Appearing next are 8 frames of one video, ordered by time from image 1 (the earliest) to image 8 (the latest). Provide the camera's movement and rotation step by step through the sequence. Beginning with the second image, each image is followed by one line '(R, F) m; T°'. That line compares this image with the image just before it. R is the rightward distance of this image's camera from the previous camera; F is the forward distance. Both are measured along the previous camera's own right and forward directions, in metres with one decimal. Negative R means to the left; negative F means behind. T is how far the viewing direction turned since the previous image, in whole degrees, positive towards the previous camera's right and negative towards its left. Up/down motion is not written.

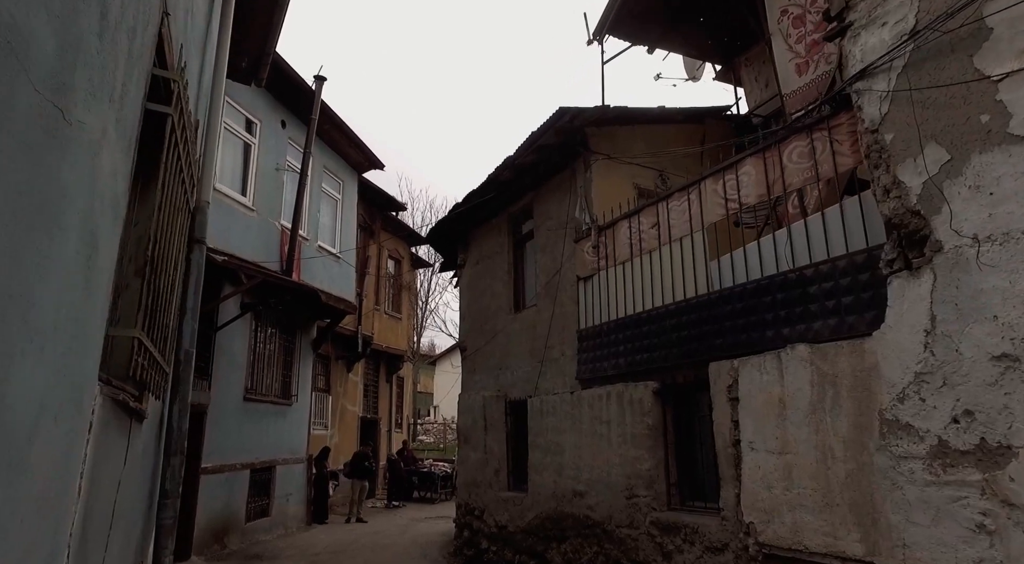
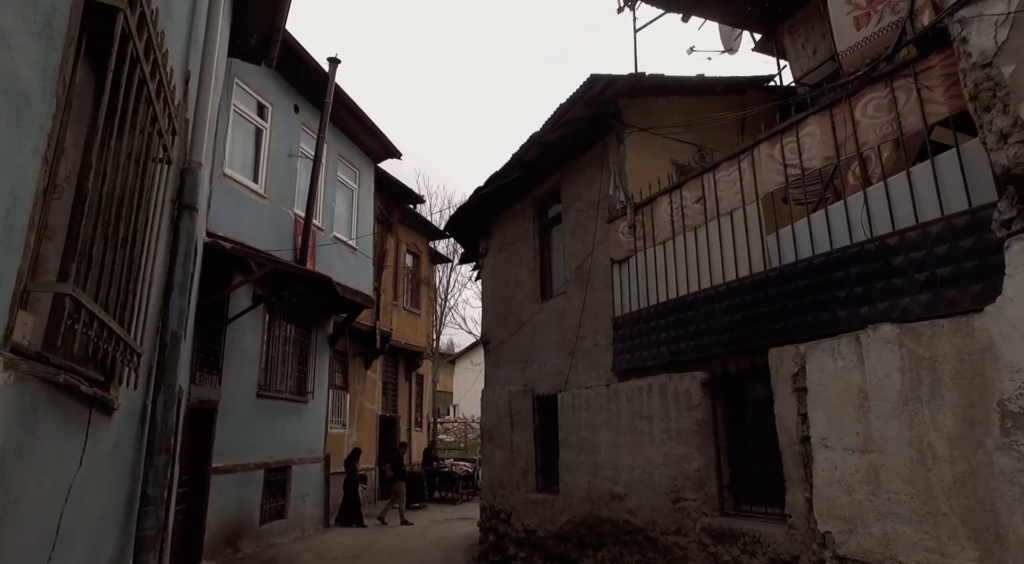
(-0.1, +0.6) m; -2°
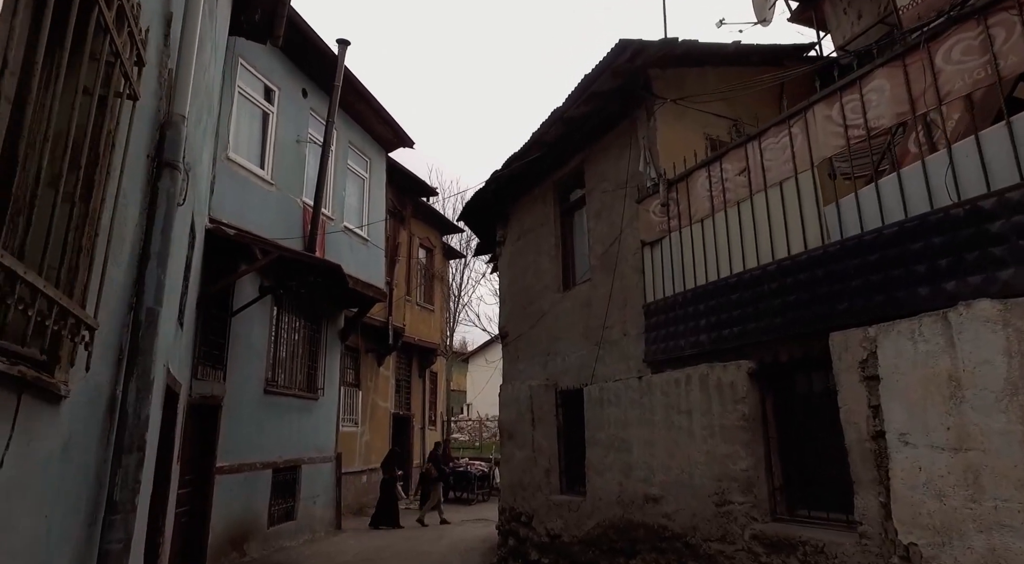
(-0.1, +0.5) m; -1°
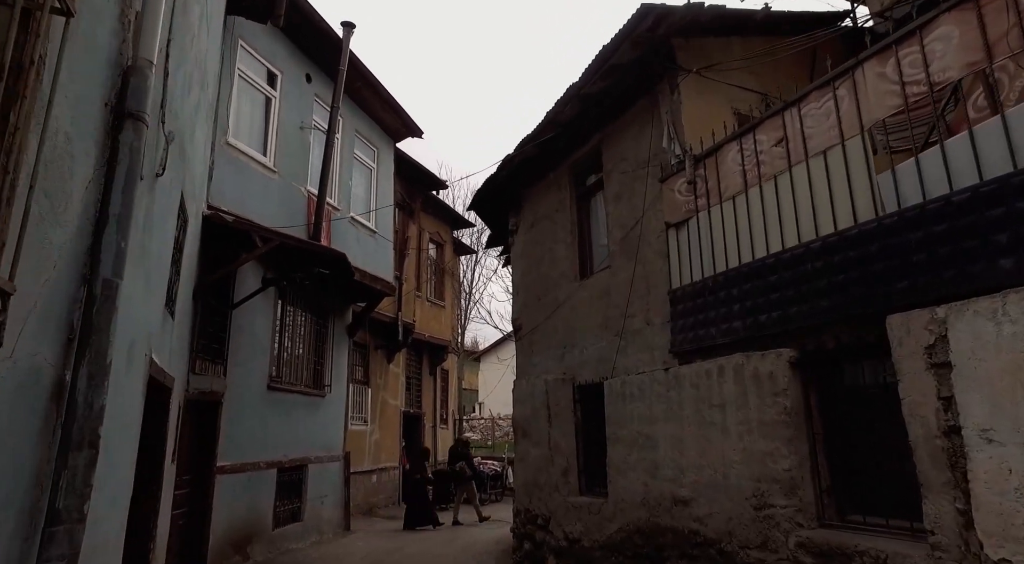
(0.0, +0.5) m; -1°
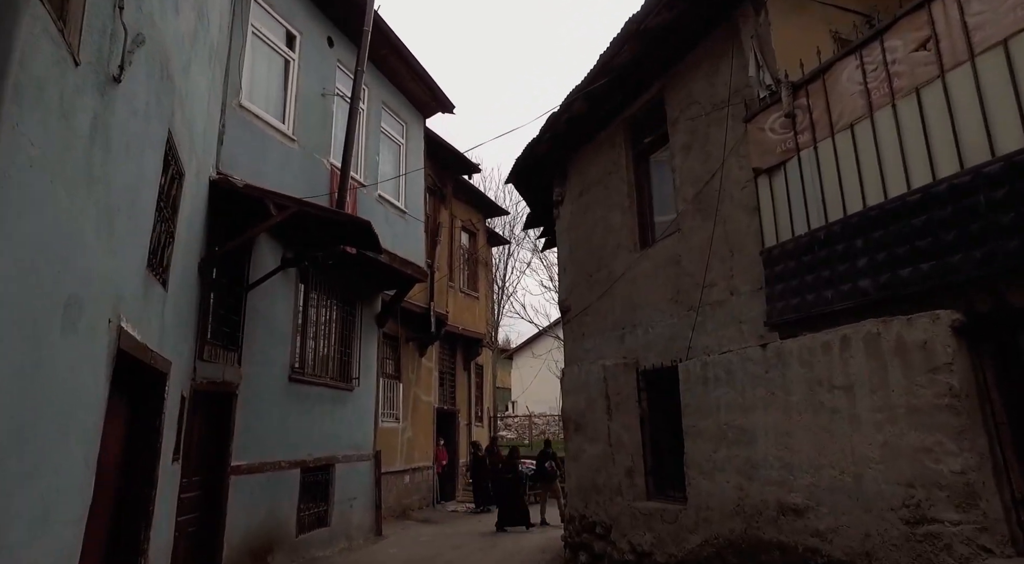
(-0.2, +1.0) m; -3°
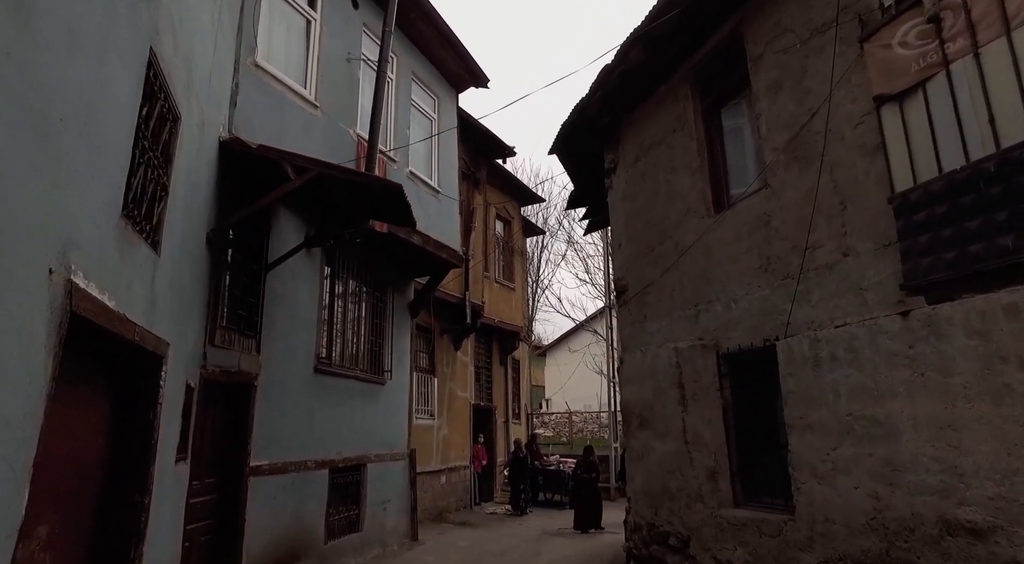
(-0.2, +0.9) m; -3°
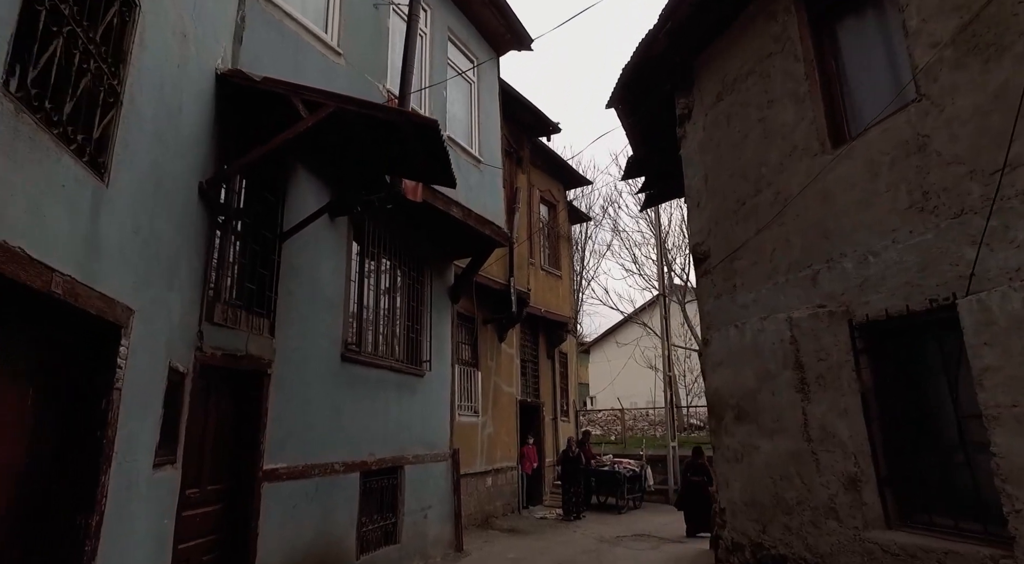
(-0.2, +1.2) m; -3°
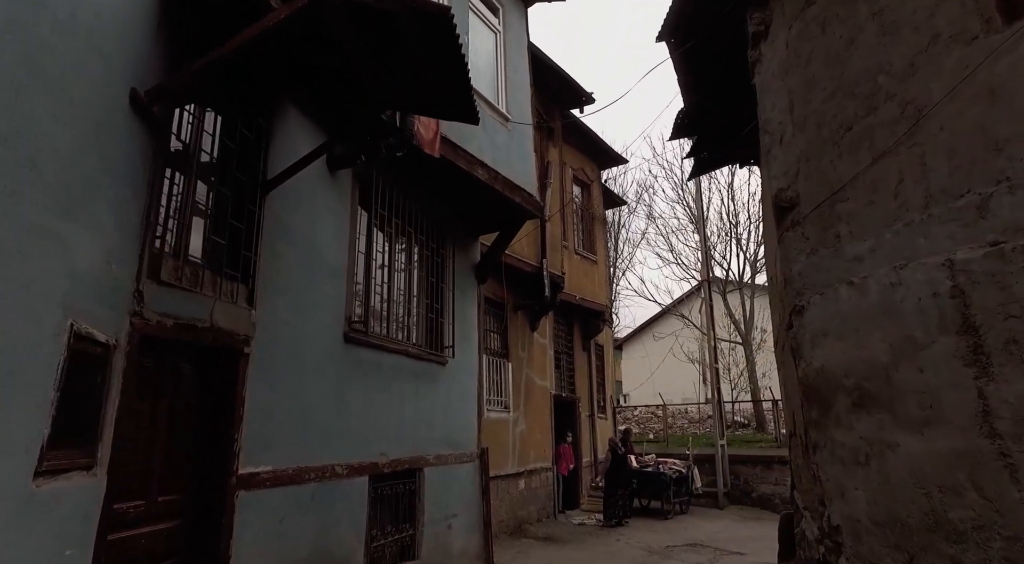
(-0.1, +1.3) m; -3°
